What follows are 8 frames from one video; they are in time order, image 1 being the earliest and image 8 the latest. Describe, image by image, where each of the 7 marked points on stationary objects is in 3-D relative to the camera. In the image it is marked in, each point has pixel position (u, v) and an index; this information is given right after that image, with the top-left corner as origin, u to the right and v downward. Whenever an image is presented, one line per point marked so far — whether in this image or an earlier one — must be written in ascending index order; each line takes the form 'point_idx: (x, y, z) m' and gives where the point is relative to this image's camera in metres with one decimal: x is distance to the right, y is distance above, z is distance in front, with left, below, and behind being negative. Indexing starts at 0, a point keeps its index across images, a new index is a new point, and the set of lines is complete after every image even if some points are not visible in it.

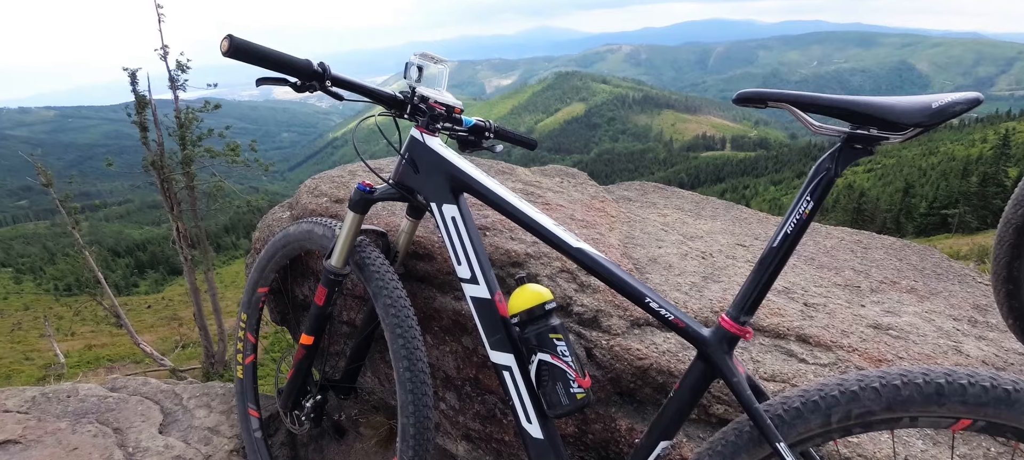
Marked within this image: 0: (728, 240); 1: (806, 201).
0: (+2.6, -0.2, +6.8) m
1: (+1.5, +0.1, +2.8) m
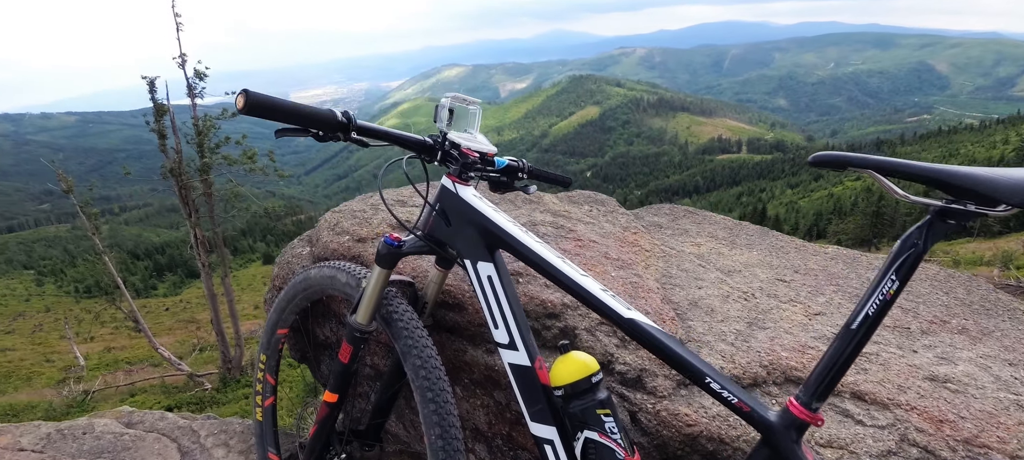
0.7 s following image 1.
0: (+2.9, -0.5, +6.5) m
1: (+1.7, -0.2, +2.5) m
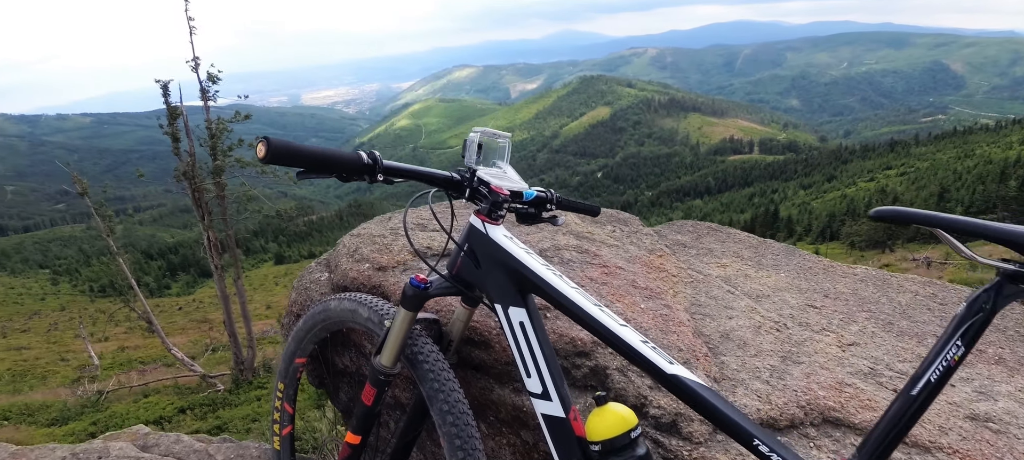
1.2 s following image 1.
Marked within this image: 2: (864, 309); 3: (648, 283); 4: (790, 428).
0: (+3.2, -0.8, +6.3) m
1: (+1.8, -0.5, +2.4) m
2: (+3.9, -0.9, +6.3) m
3: (+1.2, -0.5, +5.1) m
4: (+1.9, -1.3, +3.8) m
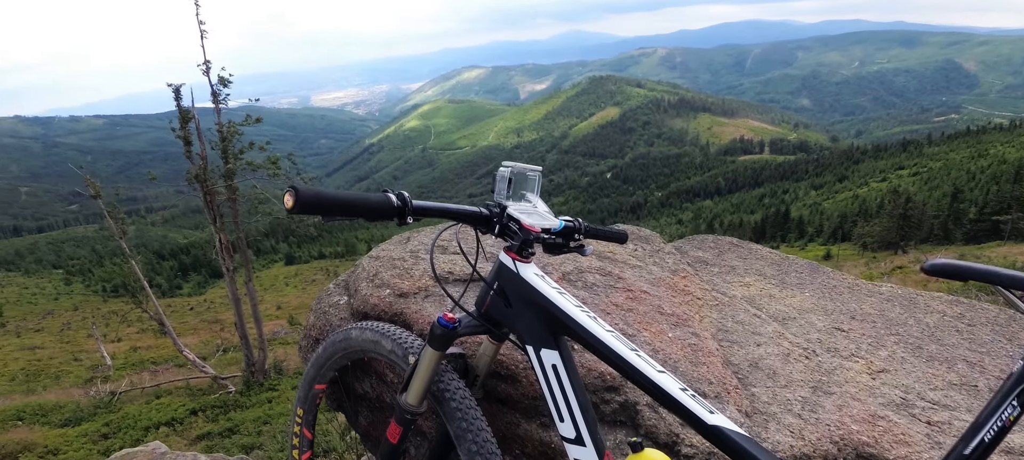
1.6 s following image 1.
0: (+3.4, -1.0, +6.1) m
1: (+2.0, -0.7, +2.2) m
2: (+4.1, -1.1, +6.1) m
3: (+1.4, -0.7, +5.0) m
4: (+2.0, -1.5, +3.7) m
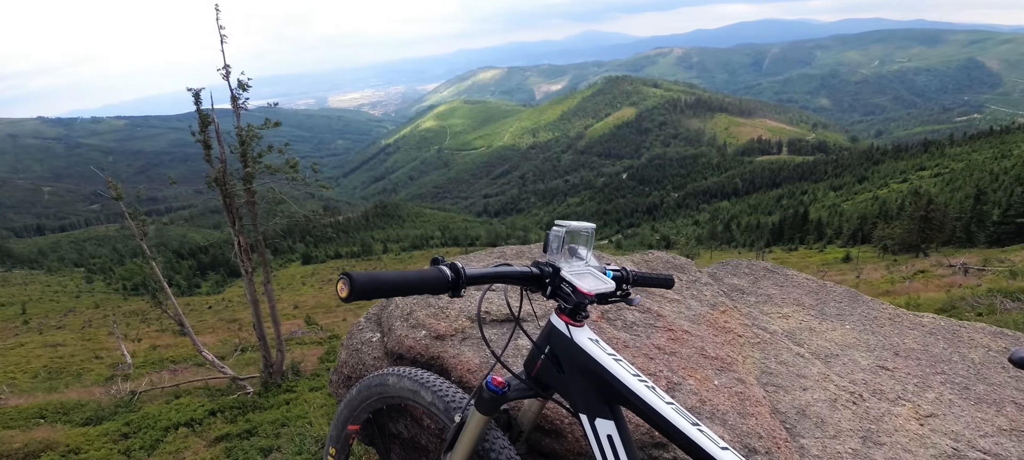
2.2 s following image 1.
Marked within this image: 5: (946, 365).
0: (+3.7, -1.3, +5.9) m
1: (+2.2, -1.0, +2.0) m
2: (+4.4, -1.4, +5.9) m
3: (+1.7, -1.0, +4.8) m
4: (+2.3, -1.9, +3.5) m
5: (+4.6, -1.4, +6.0) m
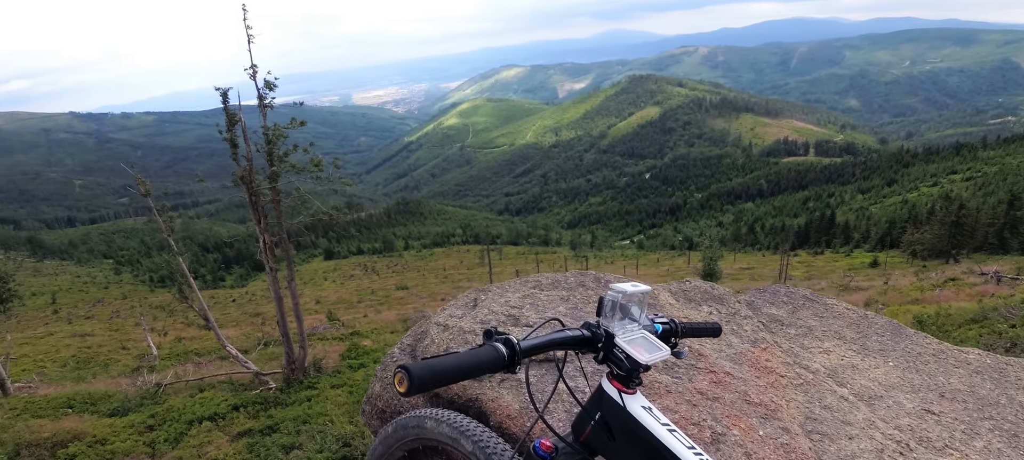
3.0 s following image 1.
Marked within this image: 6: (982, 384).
0: (+4.1, -1.5, +5.4) m
1: (+2.5, -1.2, +1.6) m
2: (+4.8, -1.6, +5.3) m
3: (+2.2, -1.2, +4.4) m
4: (+2.6, -2.0, +3.1) m
5: (+5.1, -1.6, +5.5) m
6: (+5.4, -1.5, +6.0) m
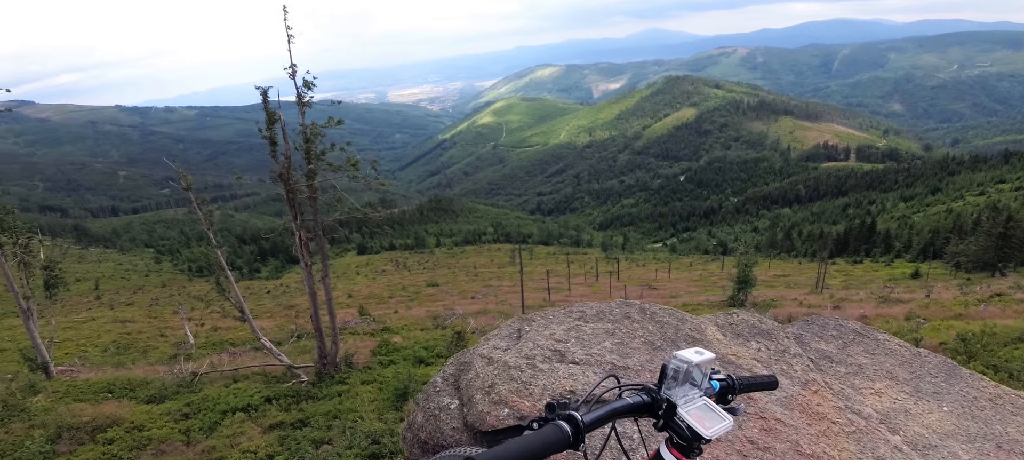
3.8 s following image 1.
0: (+4.7, -1.7, +4.7) m
1: (+3.0, -1.3, +0.9) m
2: (+5.4, -1.8, +4.6) m
3: (+2.7, -1.3, +3.8) m
4: (+3.1, -2.2, +2.4) m
5: (+5.6, -1.8, +4.7) m
6: (+6.0, -1.7, +5.2) m
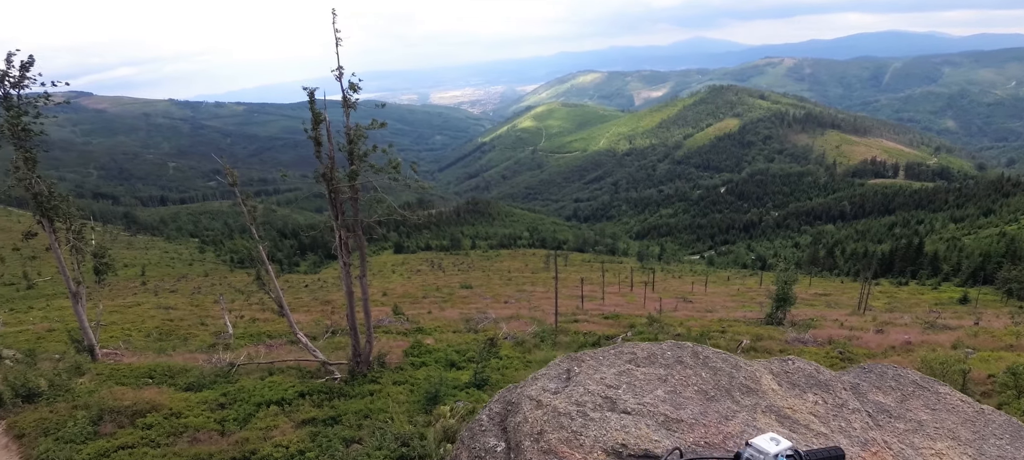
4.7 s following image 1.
0: (+5.4, -2.1, +3.9) m
1: (+3.4, -1.7, +0.3) m
2: (+6.1, -2.3, +3.8) m
3: (+3.3, -1.6, +3.1) m
4: (+3.6, -2.5, +1.7) m
5: (+6.3, -2.3, +3.9) m
6: (+6.7, -2.2, +4.4) m
